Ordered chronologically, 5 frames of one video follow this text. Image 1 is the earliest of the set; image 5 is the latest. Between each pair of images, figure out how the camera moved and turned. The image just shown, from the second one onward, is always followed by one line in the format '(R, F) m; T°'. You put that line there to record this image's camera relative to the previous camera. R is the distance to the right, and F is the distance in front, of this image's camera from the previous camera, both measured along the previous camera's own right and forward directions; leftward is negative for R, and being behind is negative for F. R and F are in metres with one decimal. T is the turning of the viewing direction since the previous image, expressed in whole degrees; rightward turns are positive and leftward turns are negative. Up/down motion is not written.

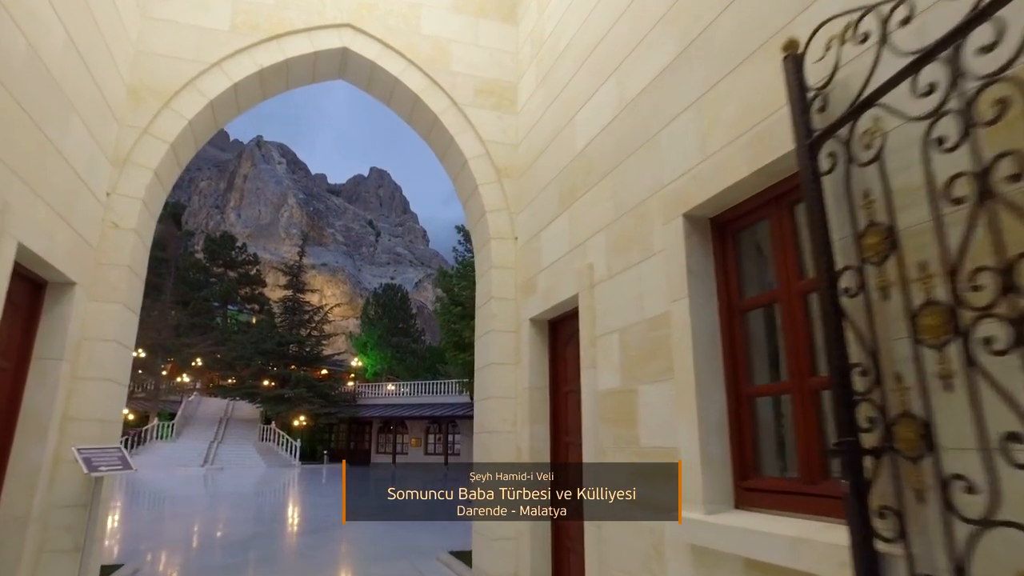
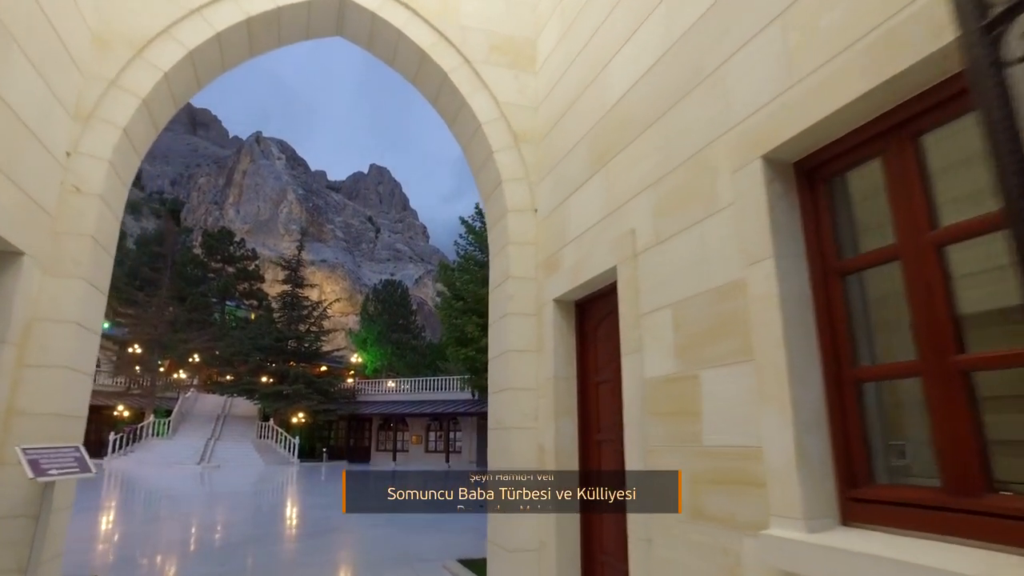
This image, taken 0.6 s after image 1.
(-0.1, +0.5) m; 0°
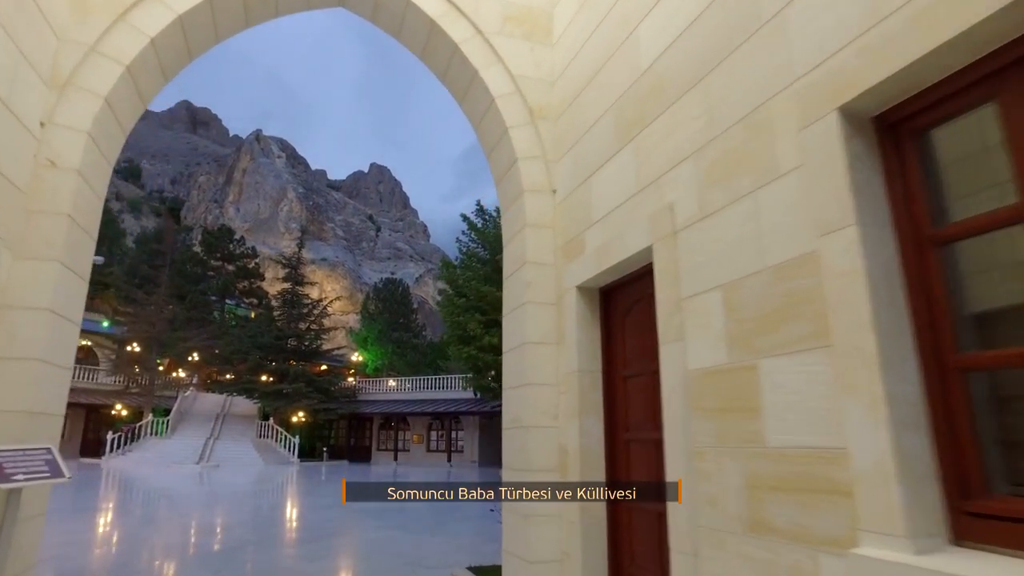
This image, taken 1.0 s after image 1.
(-0.1, +0.3) m; 0°
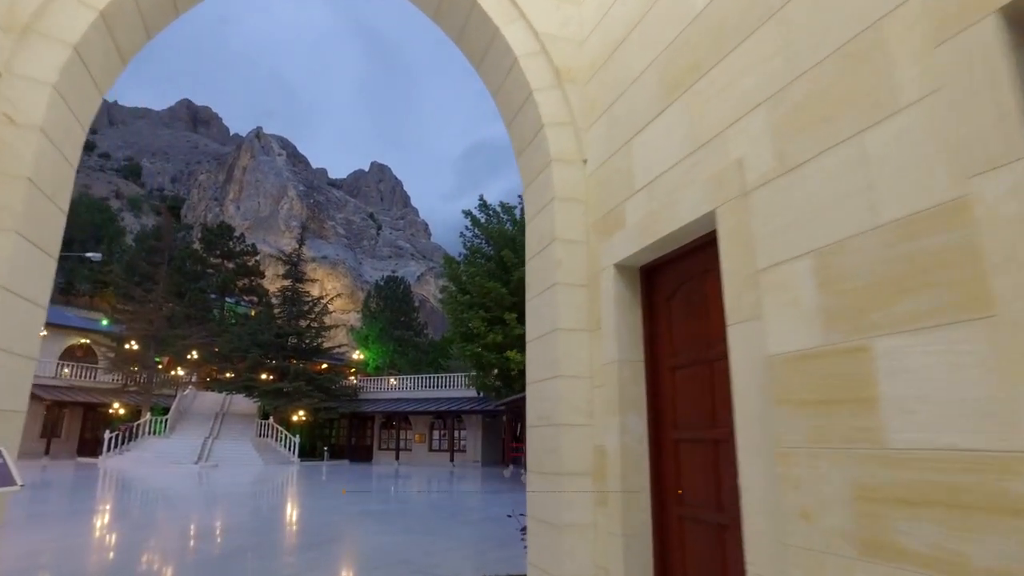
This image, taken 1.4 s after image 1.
(-0.1, +0.4) m; 0°
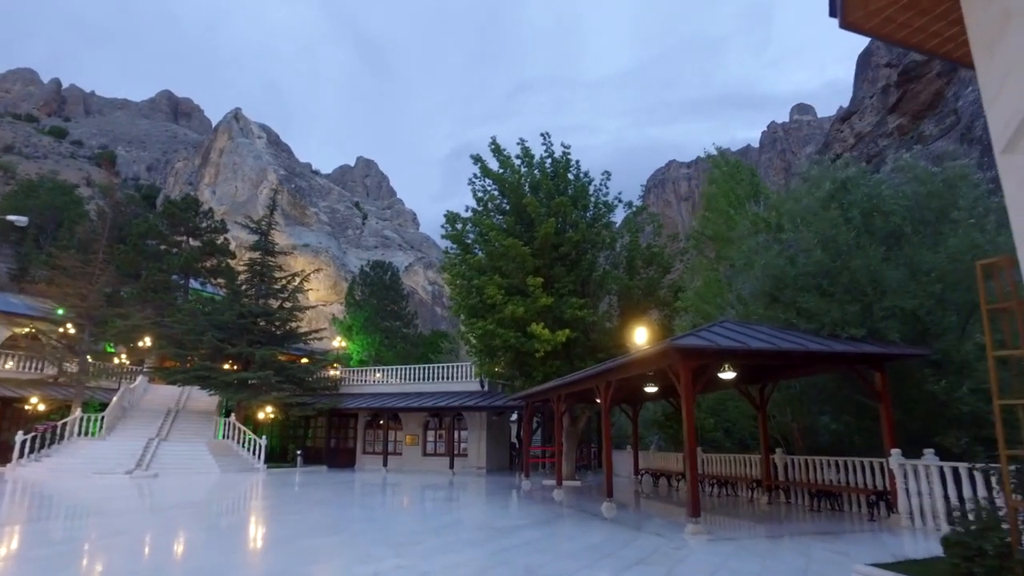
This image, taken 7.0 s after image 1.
(-0.9, +4.1) m; +1°
